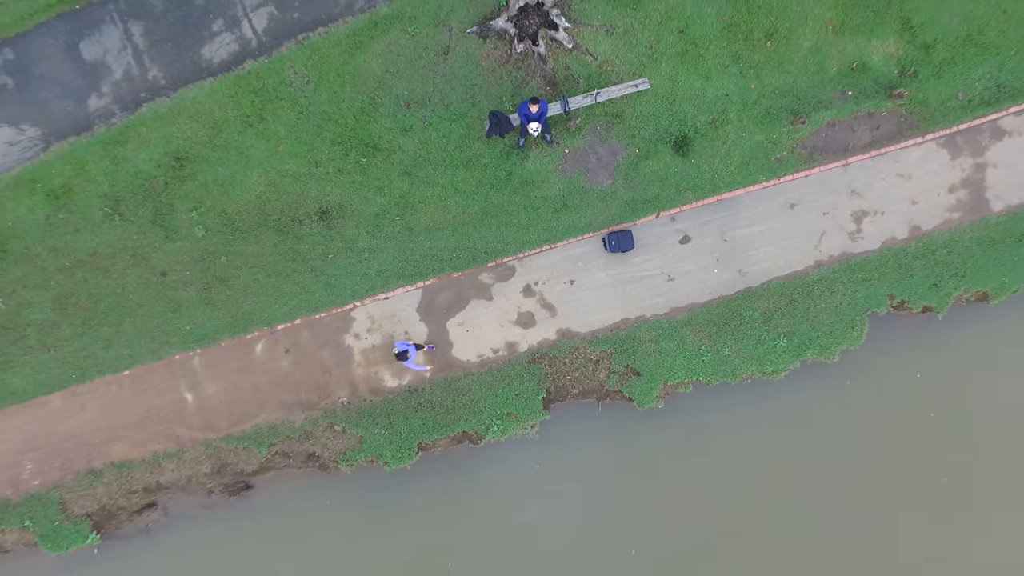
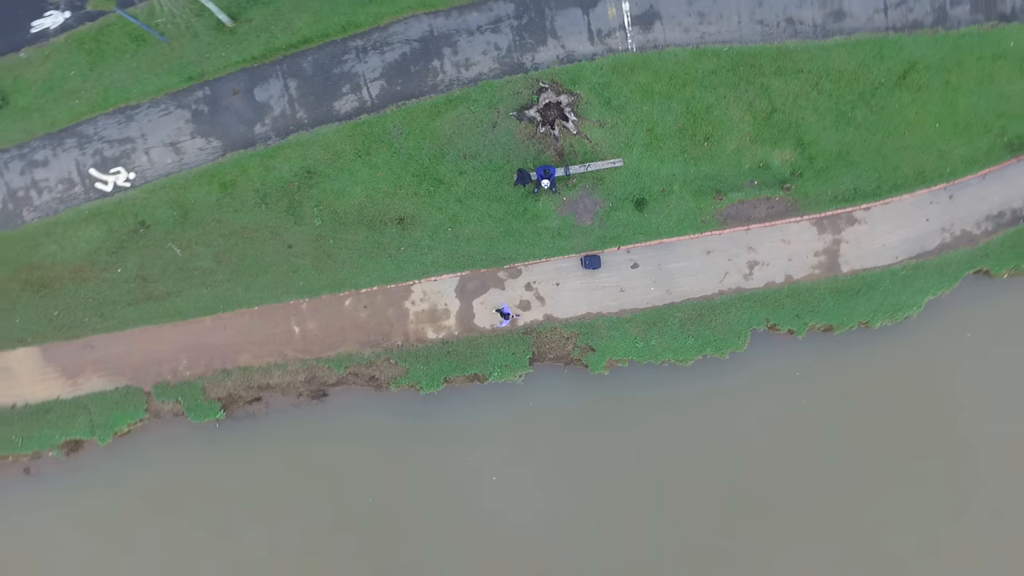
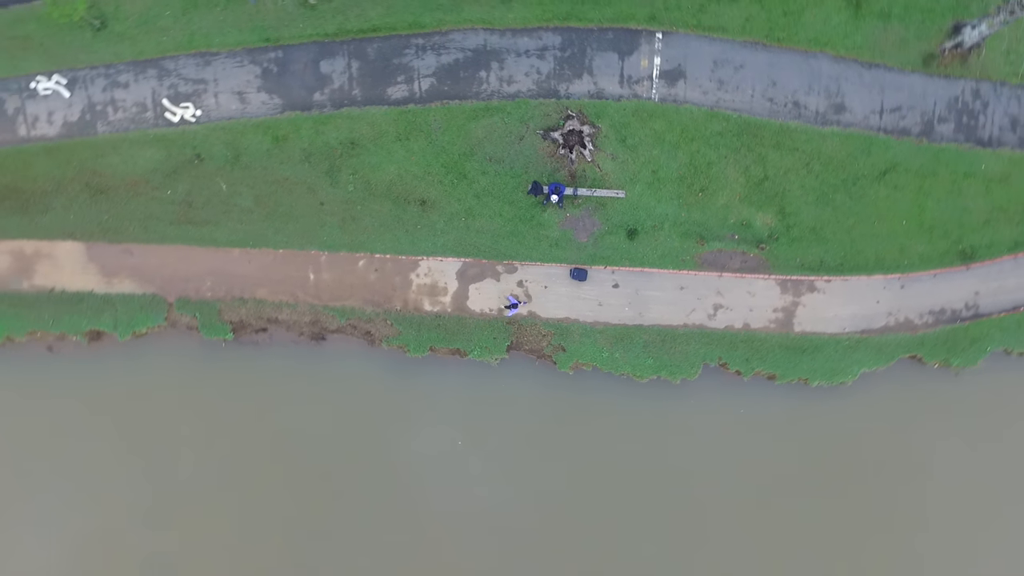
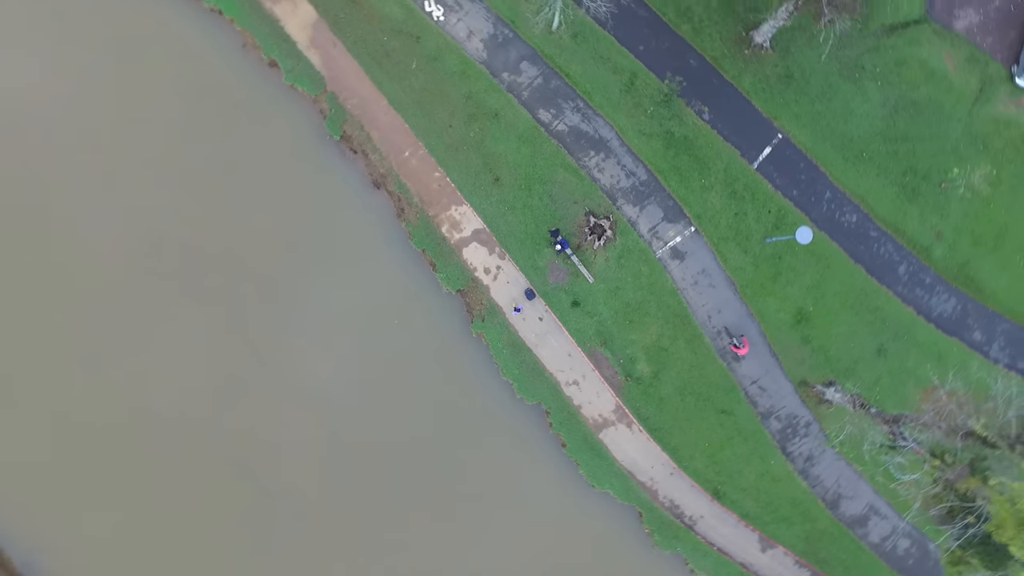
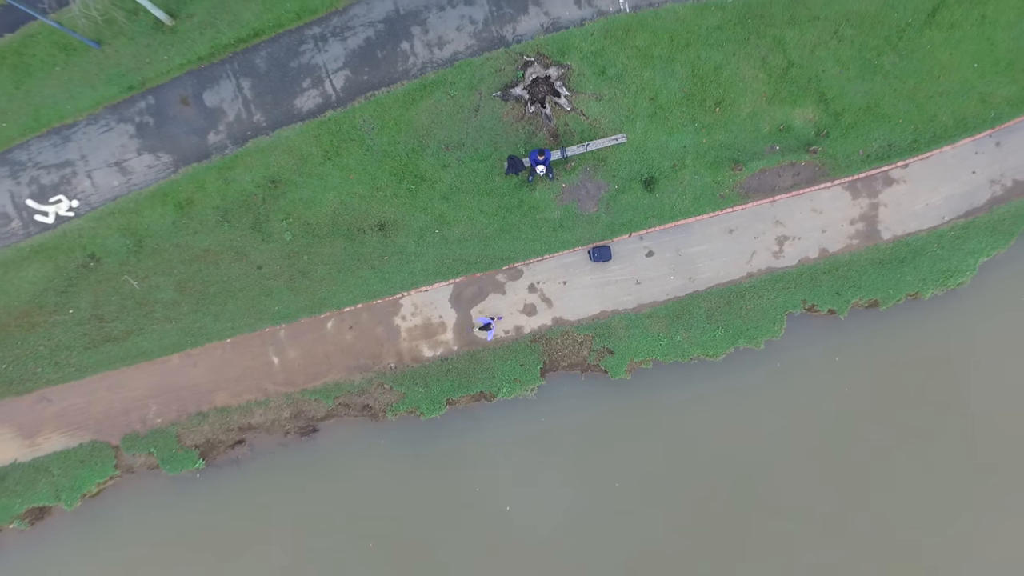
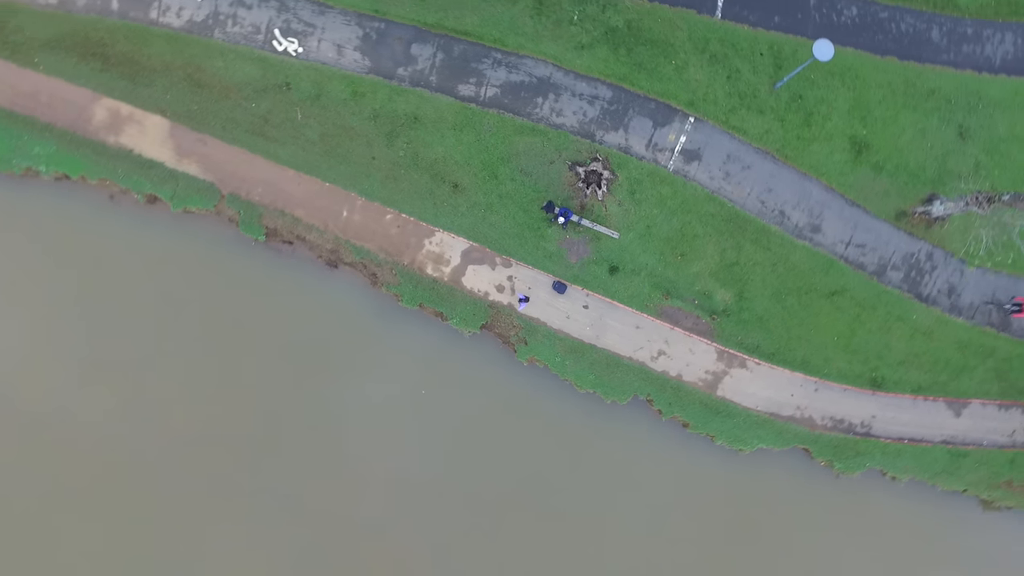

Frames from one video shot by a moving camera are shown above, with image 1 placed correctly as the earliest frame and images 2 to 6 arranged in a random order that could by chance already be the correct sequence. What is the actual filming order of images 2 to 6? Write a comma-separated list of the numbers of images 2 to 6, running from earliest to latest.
5, 2, 3, 6, 4
